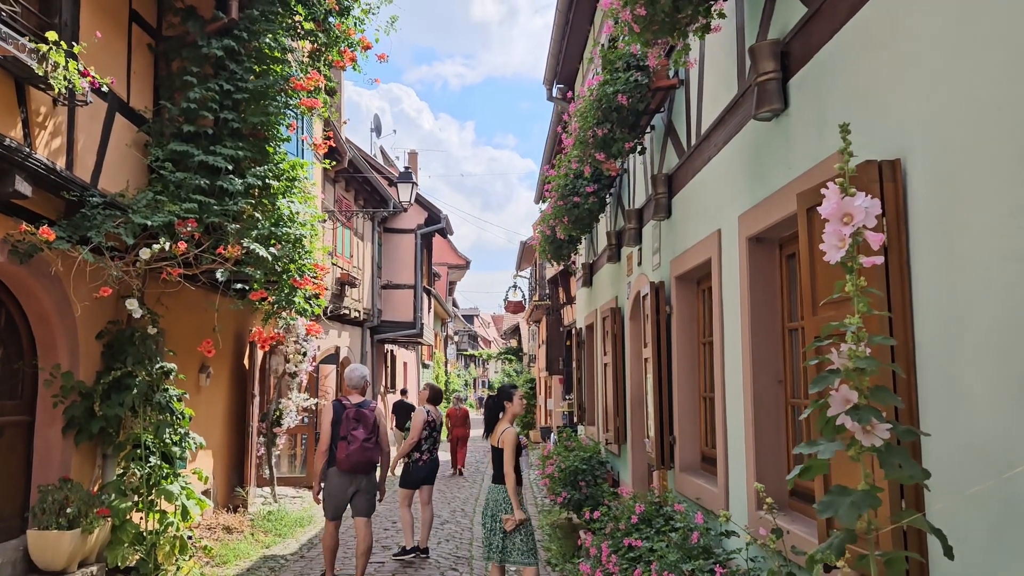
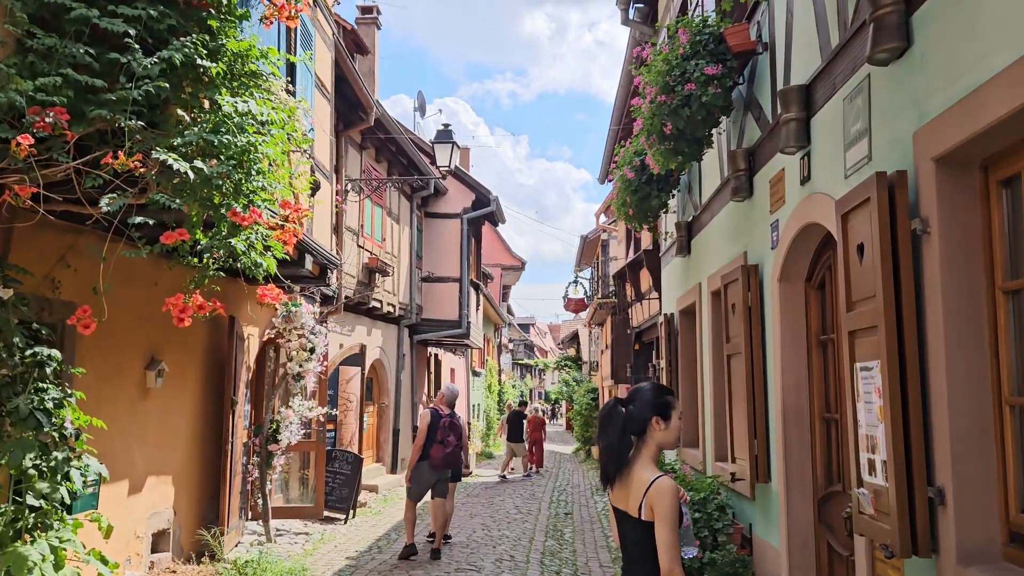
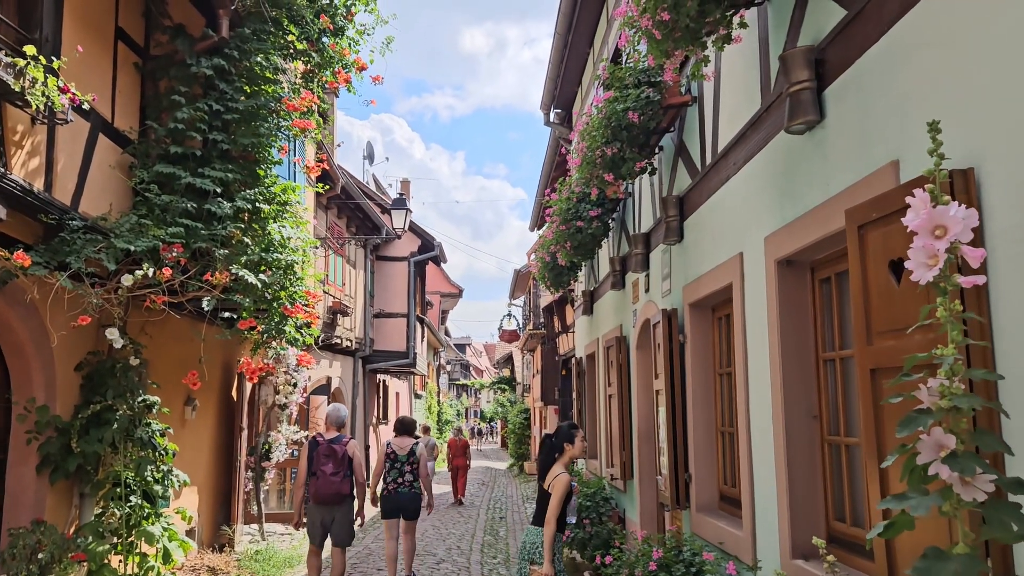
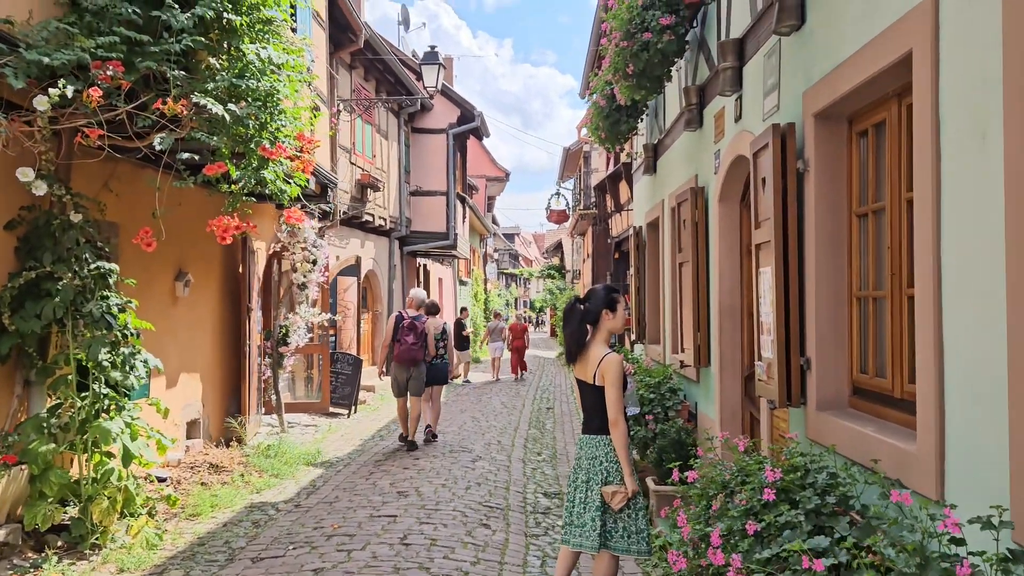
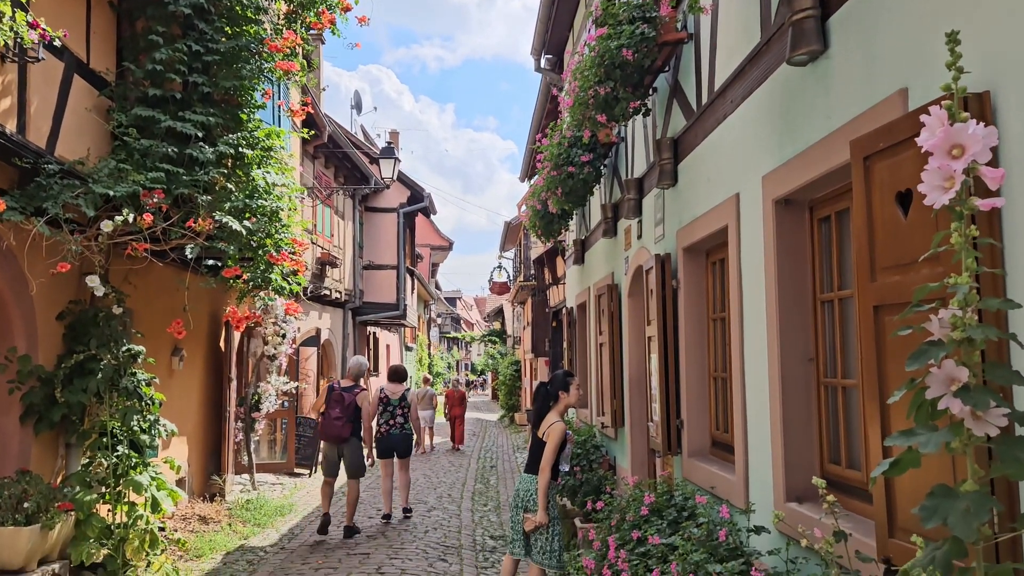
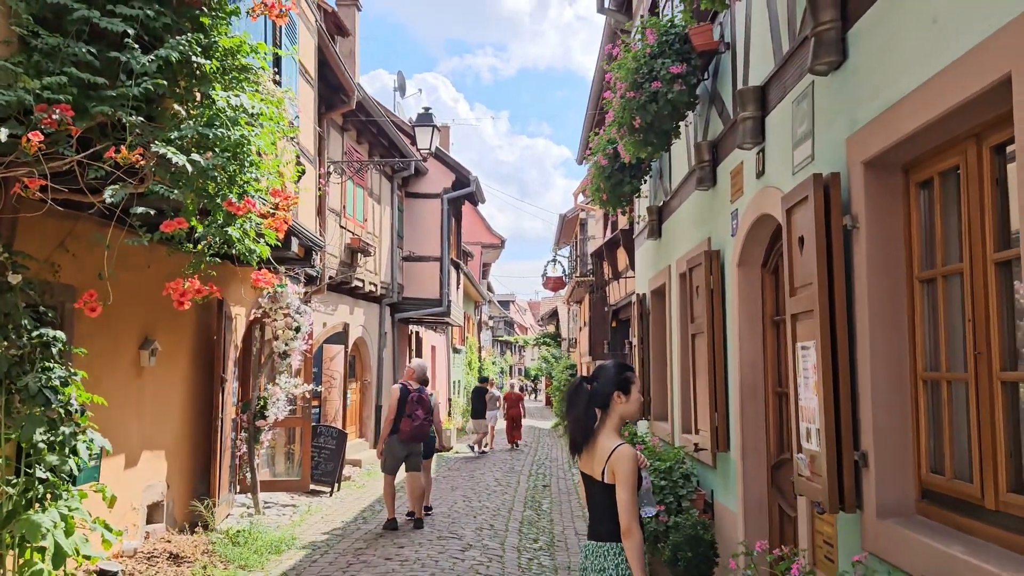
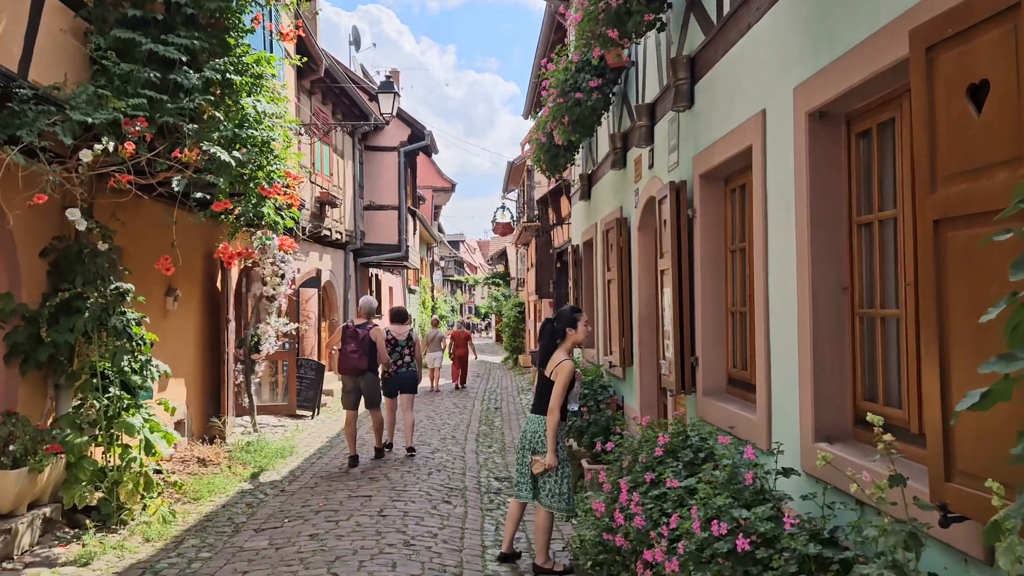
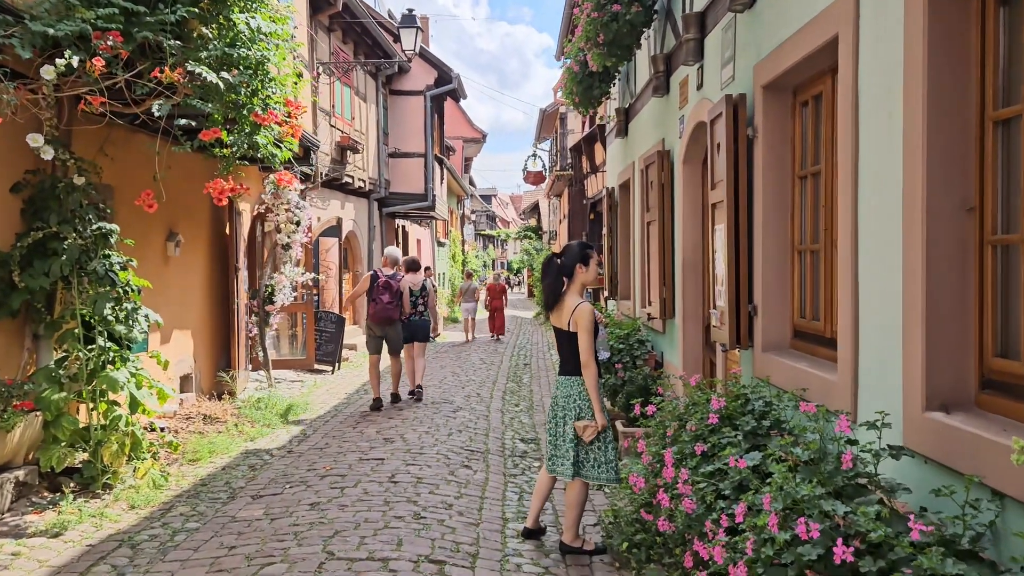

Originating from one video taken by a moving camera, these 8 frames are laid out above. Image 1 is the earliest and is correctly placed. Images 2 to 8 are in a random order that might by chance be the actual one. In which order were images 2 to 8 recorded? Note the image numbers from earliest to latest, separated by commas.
3, 5, 7, 8, 4, 6, 2
